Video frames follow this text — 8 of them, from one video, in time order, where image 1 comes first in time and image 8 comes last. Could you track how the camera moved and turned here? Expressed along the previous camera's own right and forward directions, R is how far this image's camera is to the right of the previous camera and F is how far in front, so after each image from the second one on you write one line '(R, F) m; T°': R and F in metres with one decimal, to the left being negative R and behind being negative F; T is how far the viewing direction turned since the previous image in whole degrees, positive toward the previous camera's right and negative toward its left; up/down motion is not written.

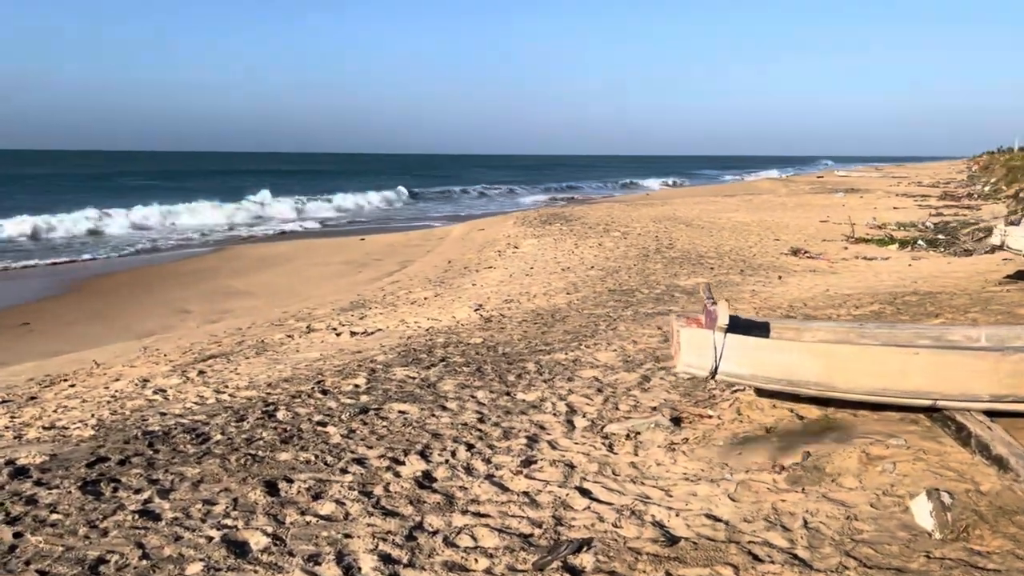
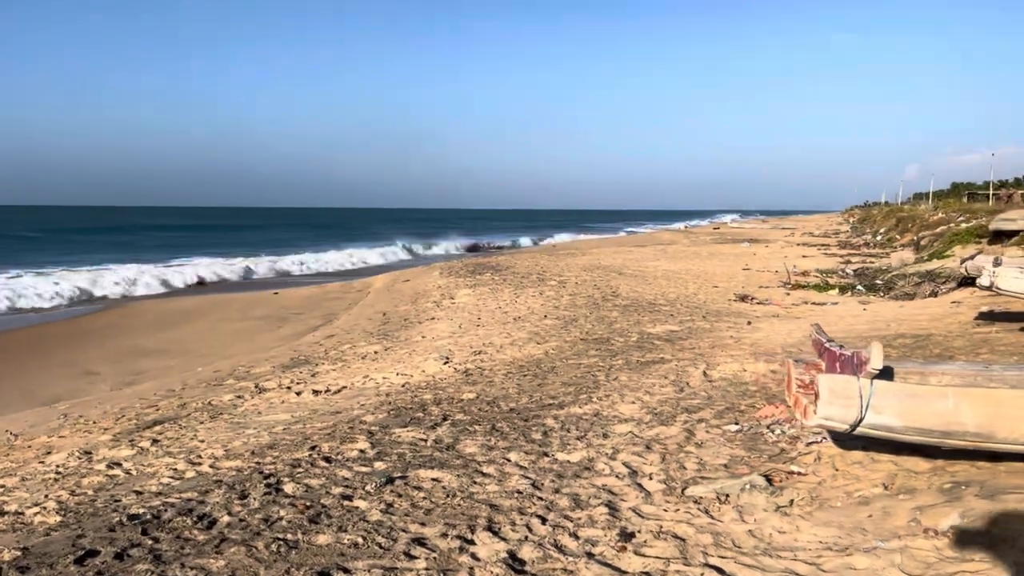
(-0.6, +0.4) m; +7°
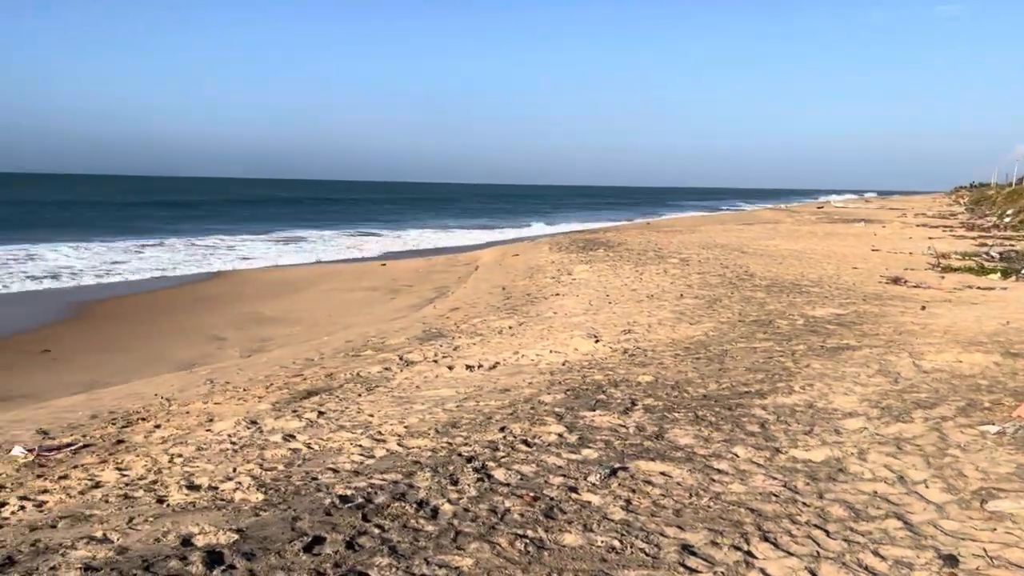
(-0.6, +0.3) m; -6°
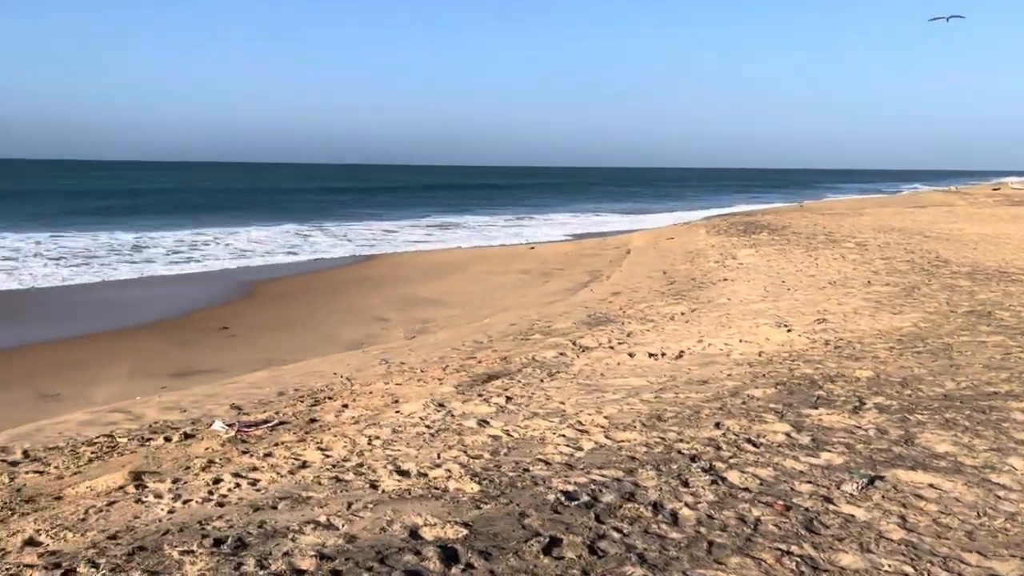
(-0.3, +0.2) m; -9°
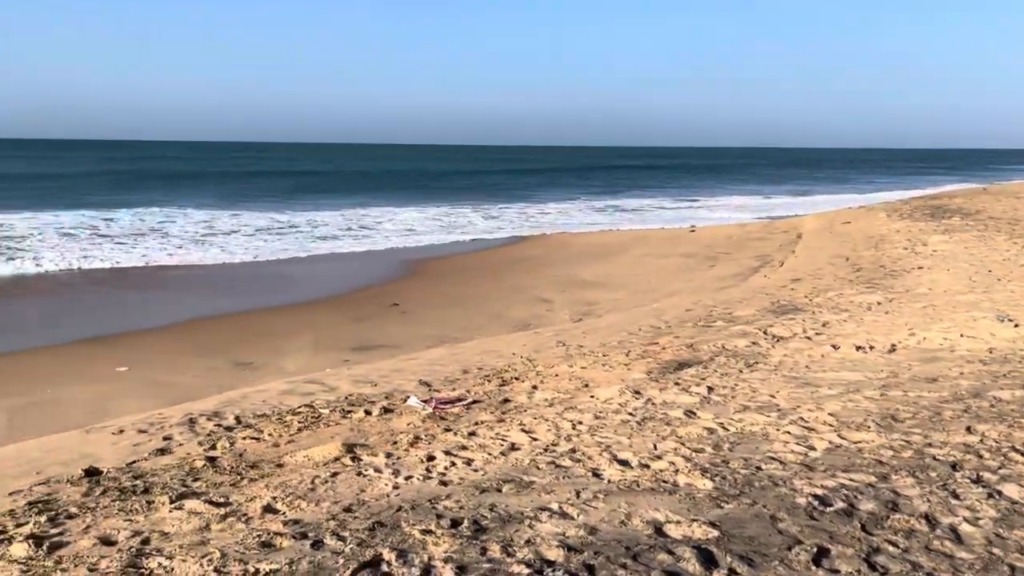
(-0.3, +0.1) m; -10°
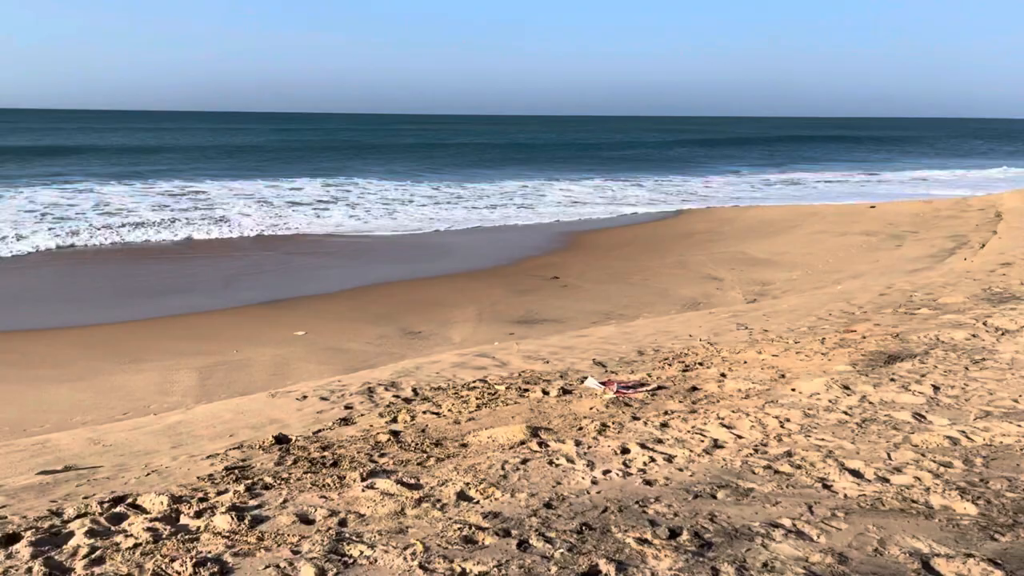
(-0.2, +0.3) m; -10°
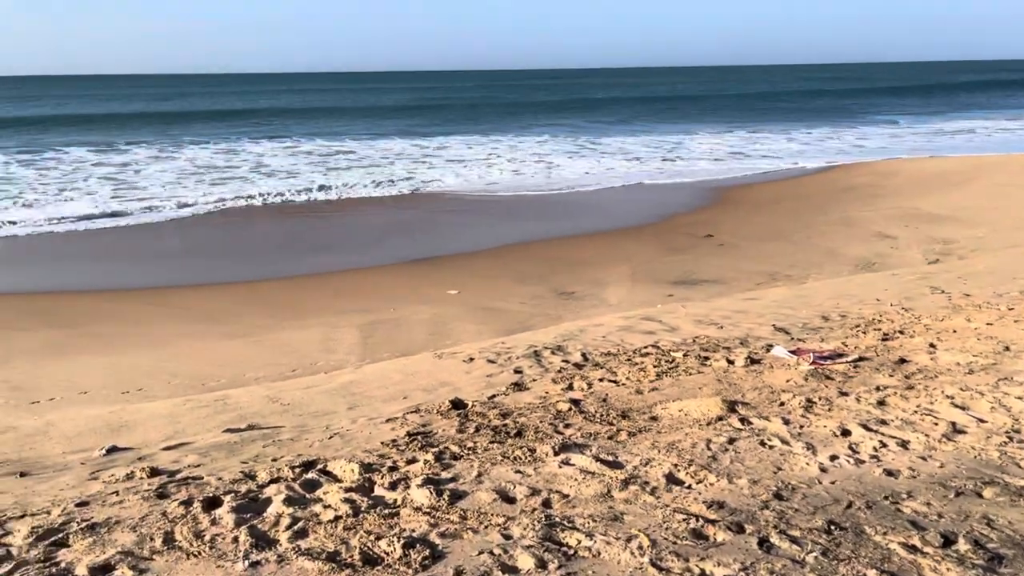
(-0.3, +0.3) m; -9°
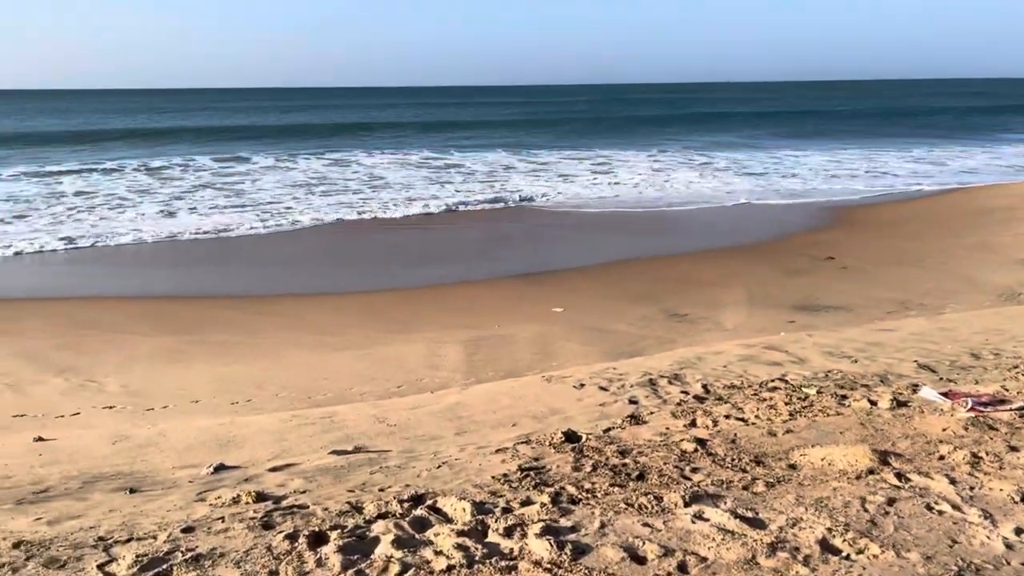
(-0.1, +0.2) m; -7°
